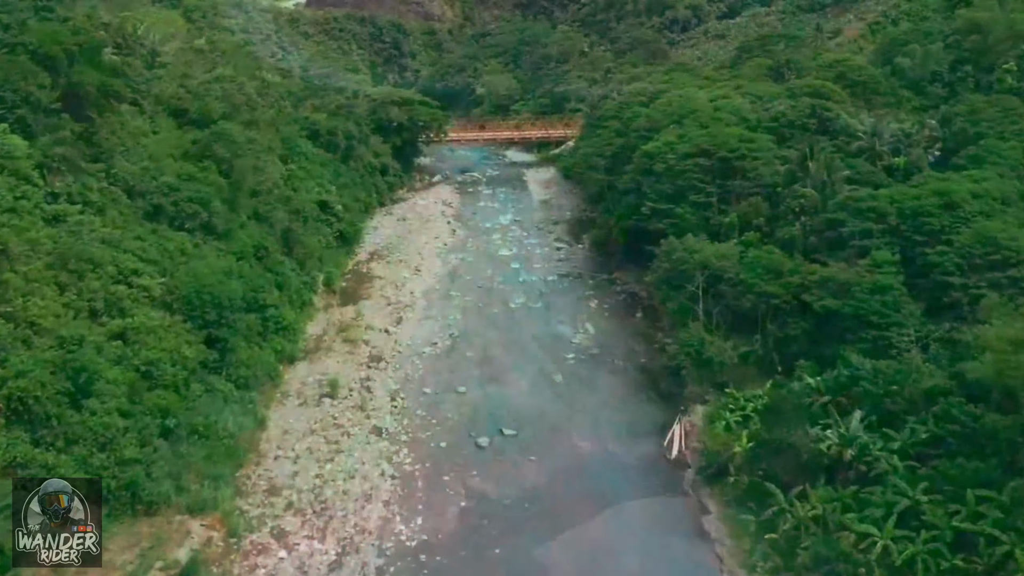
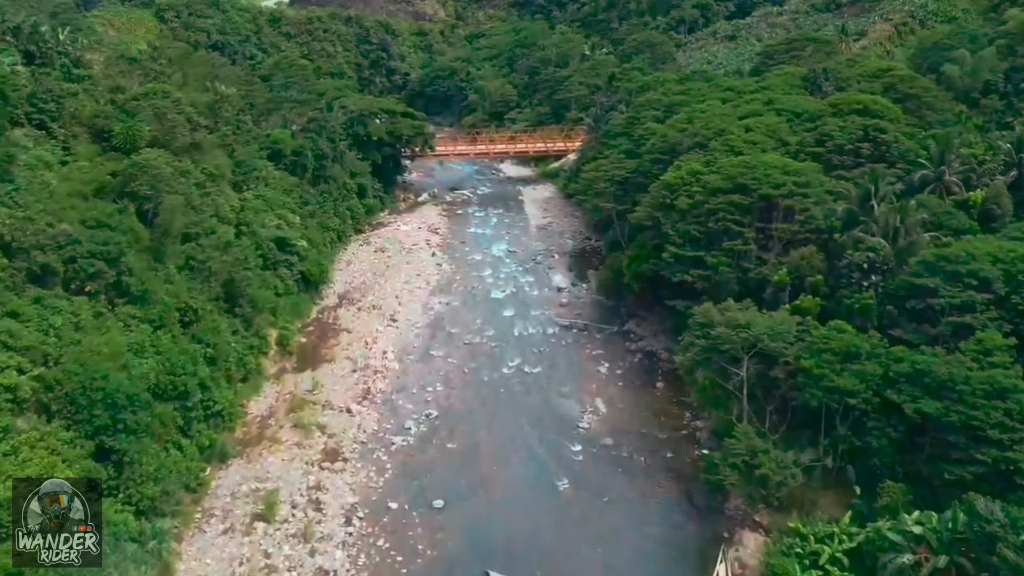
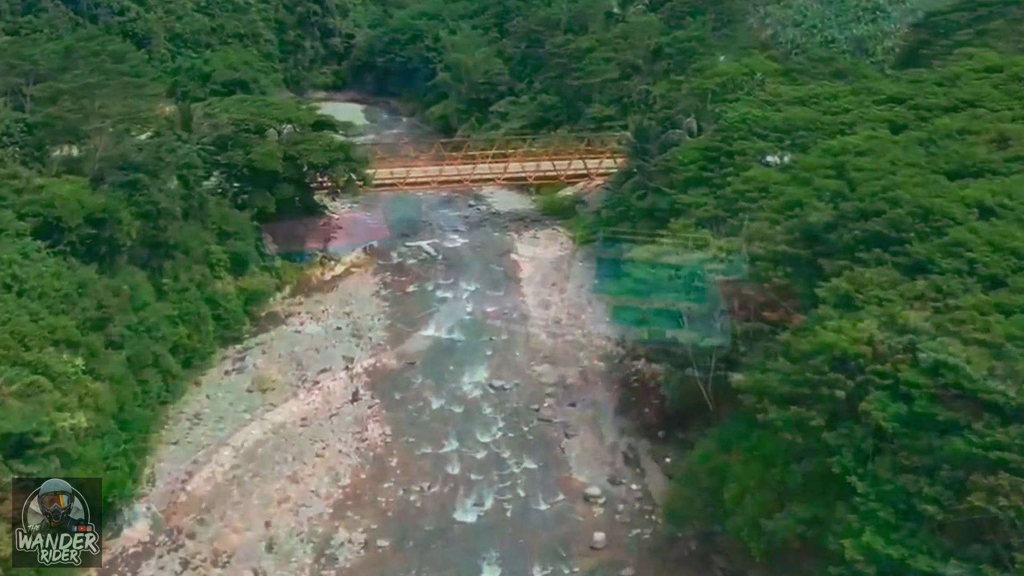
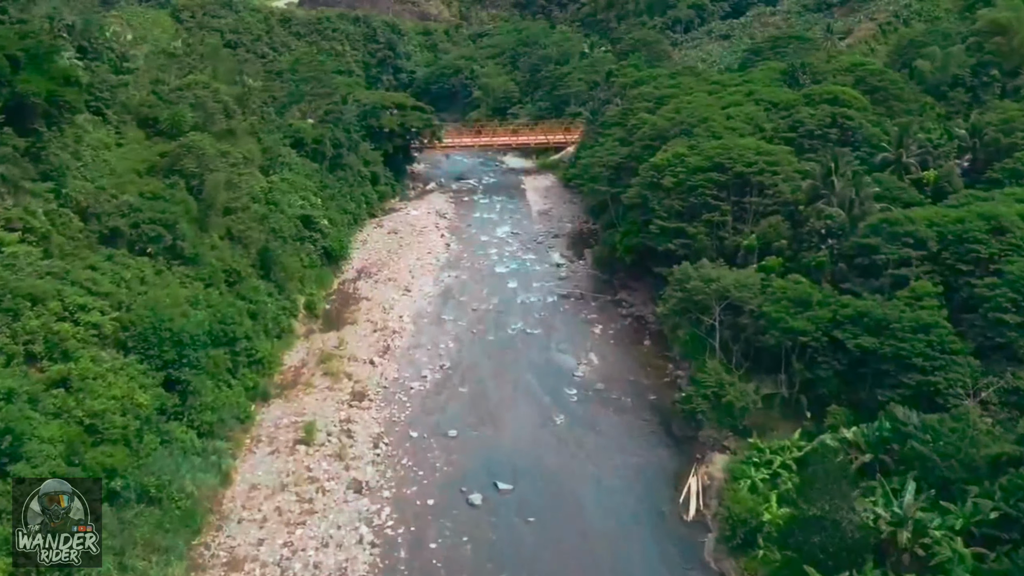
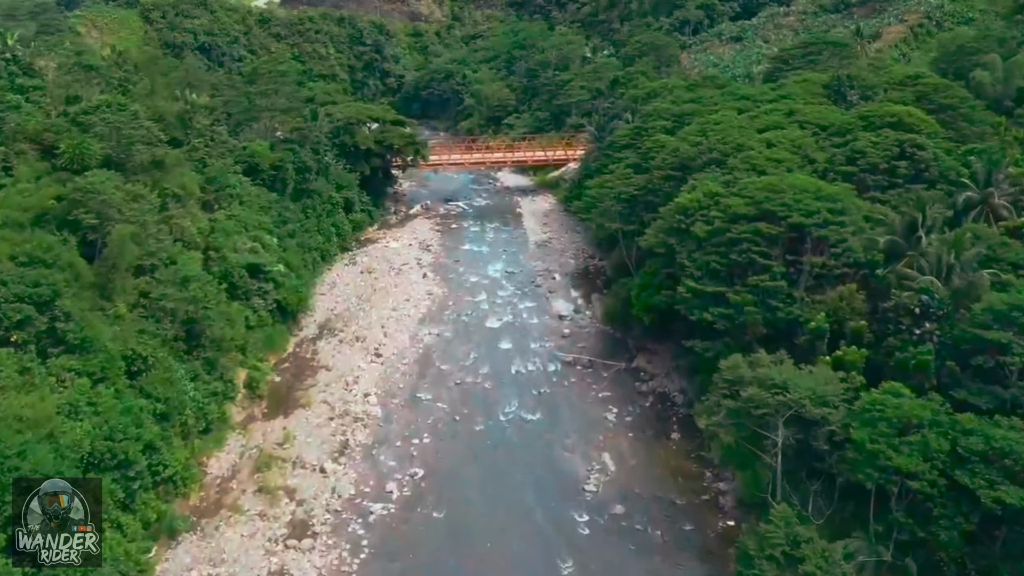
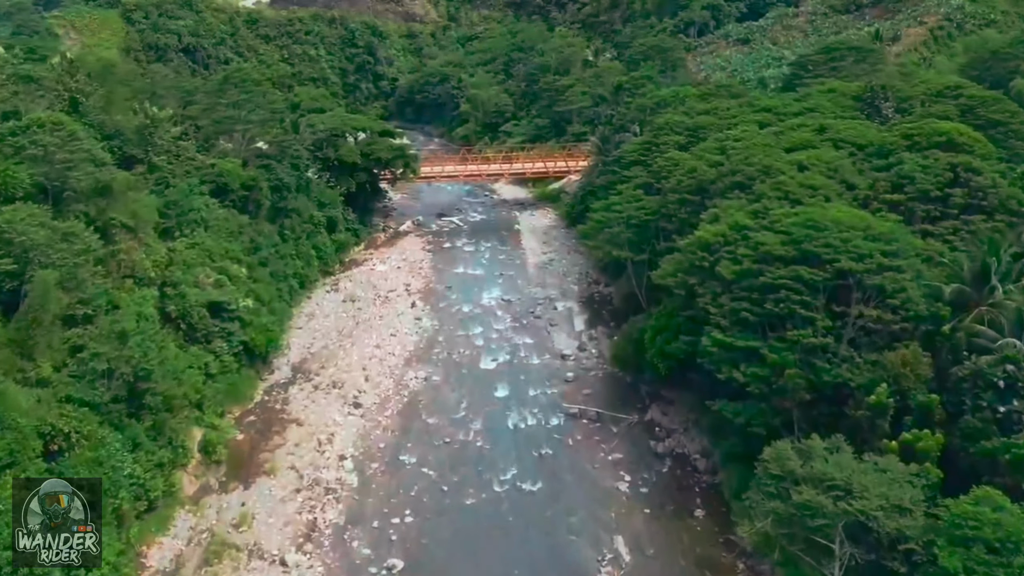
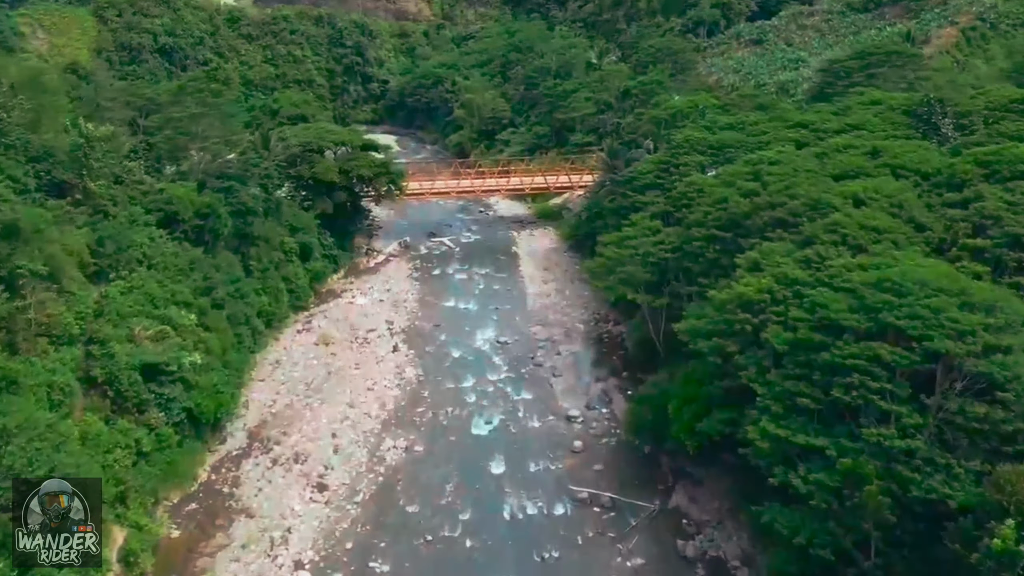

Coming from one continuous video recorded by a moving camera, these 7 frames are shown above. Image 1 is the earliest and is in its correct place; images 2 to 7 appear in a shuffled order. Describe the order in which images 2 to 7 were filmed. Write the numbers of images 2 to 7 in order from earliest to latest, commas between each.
4, 2, 5, 6, 7, 3
